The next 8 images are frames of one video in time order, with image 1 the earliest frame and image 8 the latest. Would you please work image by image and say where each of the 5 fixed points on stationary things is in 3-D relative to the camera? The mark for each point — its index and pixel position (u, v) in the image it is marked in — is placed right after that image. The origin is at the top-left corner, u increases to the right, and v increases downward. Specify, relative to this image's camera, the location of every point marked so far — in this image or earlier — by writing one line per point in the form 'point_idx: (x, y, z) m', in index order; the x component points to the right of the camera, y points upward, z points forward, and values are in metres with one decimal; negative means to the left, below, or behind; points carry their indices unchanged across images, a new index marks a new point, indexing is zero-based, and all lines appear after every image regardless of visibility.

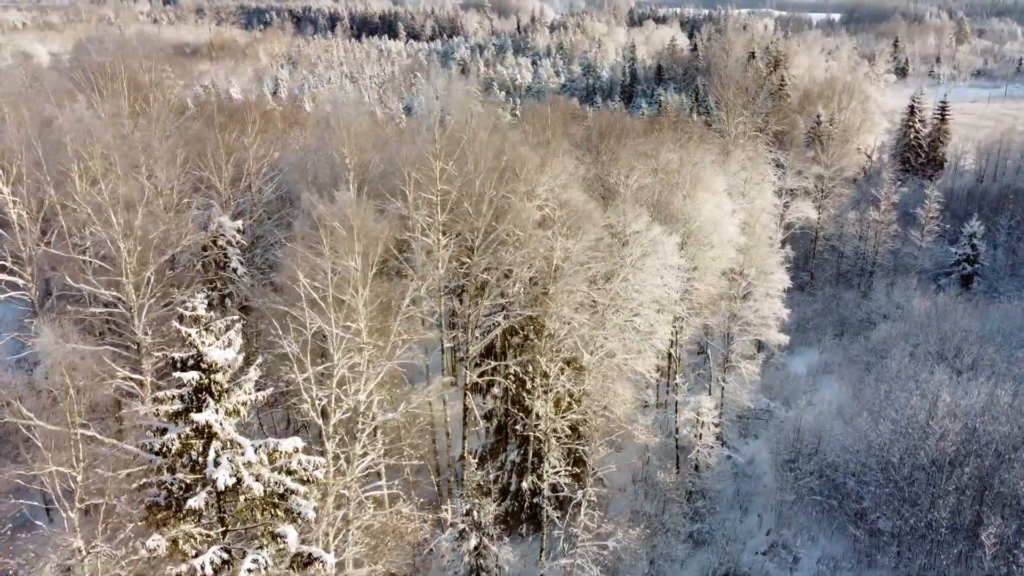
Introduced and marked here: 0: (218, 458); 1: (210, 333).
0: (-4.3, -2.4, +11.5) m
1: (-4.5, -0.7, +11.8) m
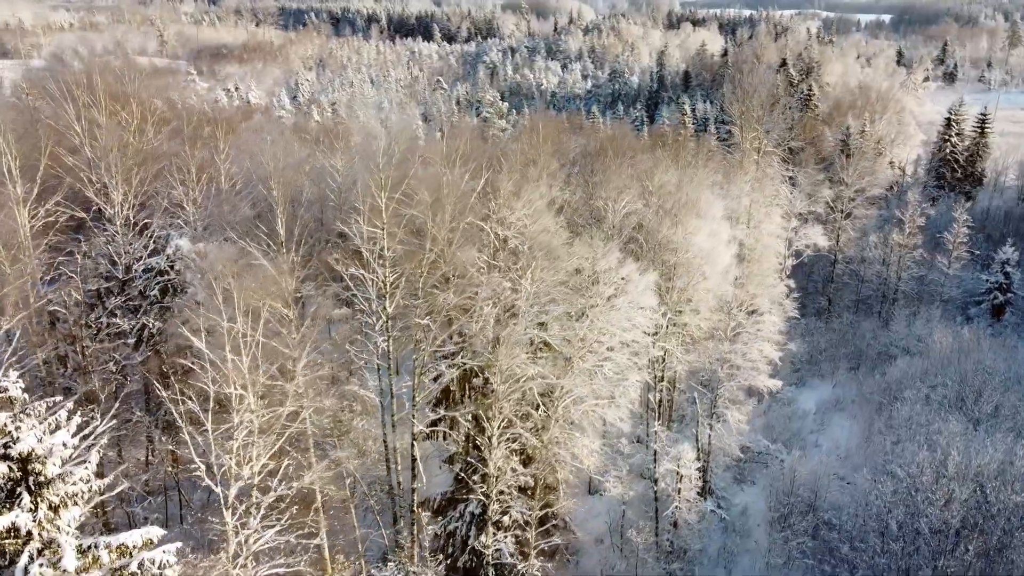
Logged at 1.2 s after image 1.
0: (-6.0, -3.4, +9.8) m
1: (-6.2, -1.6, +10.2) m
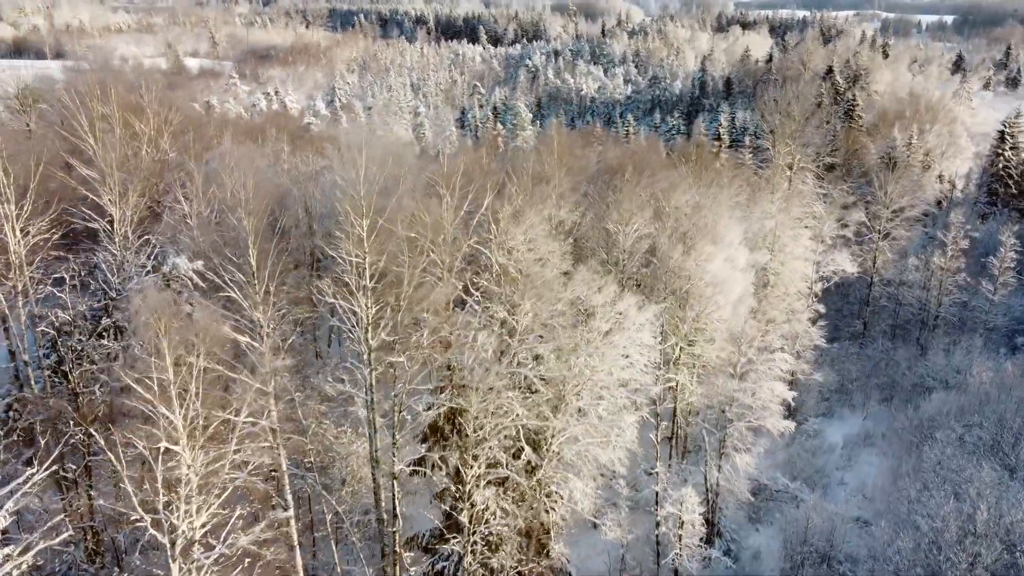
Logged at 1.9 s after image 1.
0: (-6.9, -4.1, +9.1) m
1: (-7.1, -2.3, +9.5) m
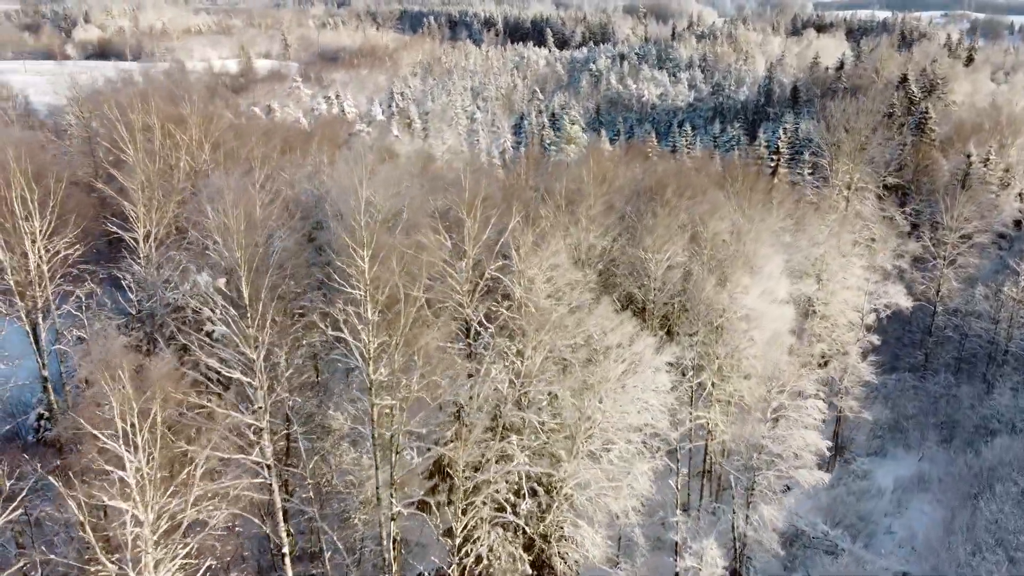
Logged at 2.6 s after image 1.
0: (-7.7, -4.7, +8.7) m
1: (-7.8, -3.0, +9.1) m
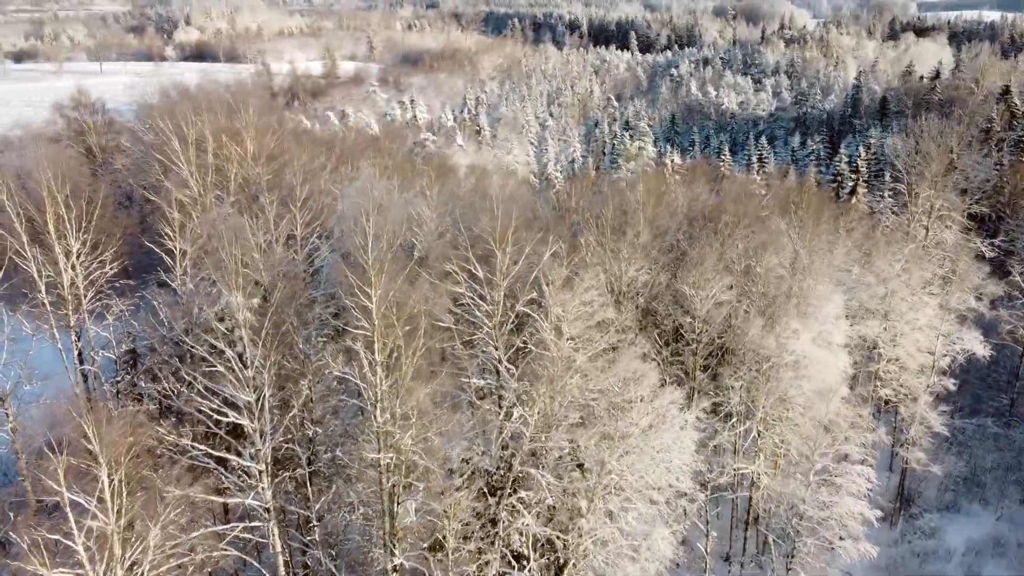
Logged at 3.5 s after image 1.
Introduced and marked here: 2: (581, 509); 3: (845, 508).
0: (-8.4, -5.4, +8.4) m
1: (-8.4, -3.6, +8.8) m
2: (+1.6, -4.8, +17.7) m
3: (+8.3, -5.3, +19.6) m
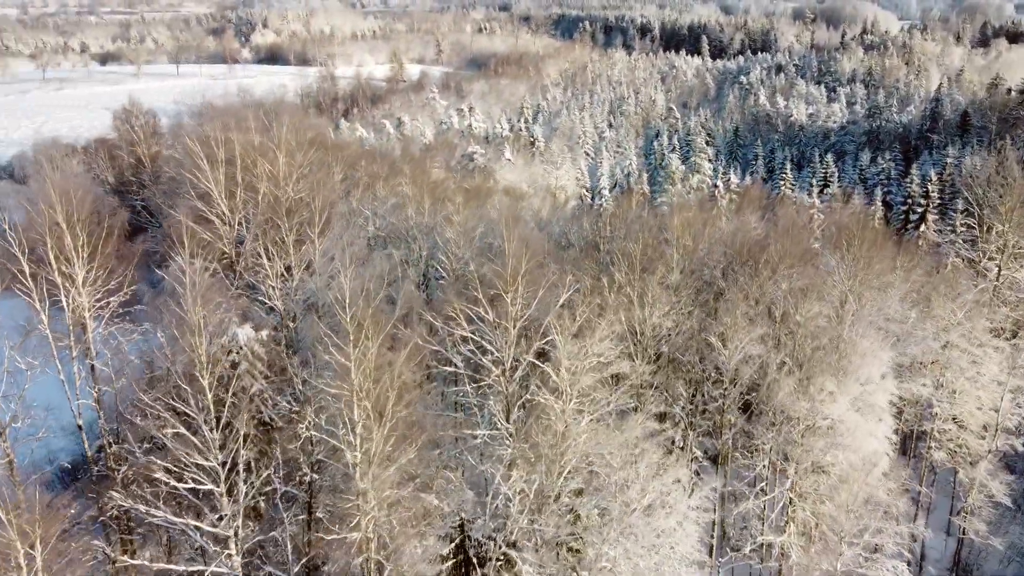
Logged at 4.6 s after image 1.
0: (-9.4, -6.3, +7.7) m
1: (-9.3, -4.6, +8.1) m
2: (+1.4, -6.0, +16.1) m
3: (+8.2, -6.7, +17.5) m
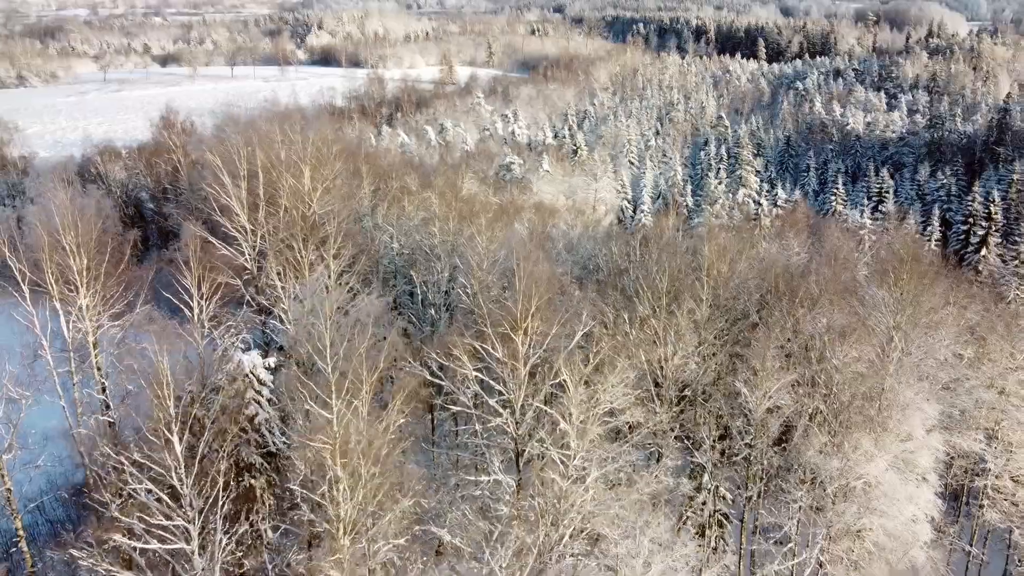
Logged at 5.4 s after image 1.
0: (-10.1, -7.0, +7.1) m
1: (-9.9, -5.2, +7.5) m
2: (+1.2, -7.0, +14.7) m
3: (+8.0, -7.8, +15.7) m
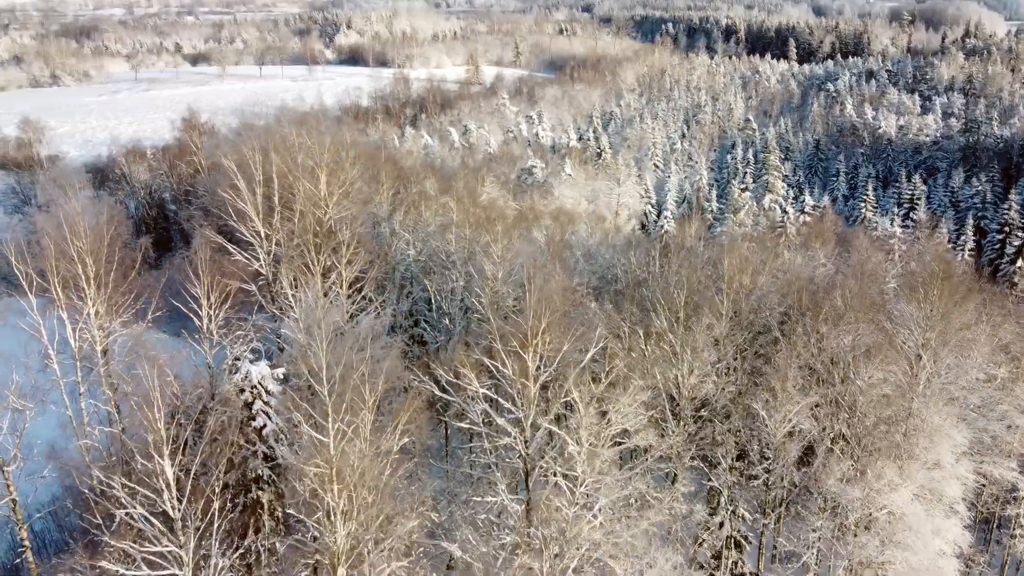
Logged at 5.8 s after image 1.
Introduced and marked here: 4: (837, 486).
0: (-10.3, -7.3, +6.8) m
1: (-10.1, -5.5, +7.2) m
2: (+1.2, -7.4, +14.2) m
3: (+8.1, -8.3, +14.9) m
4: (+7.0, -4.3, +17.1) m
